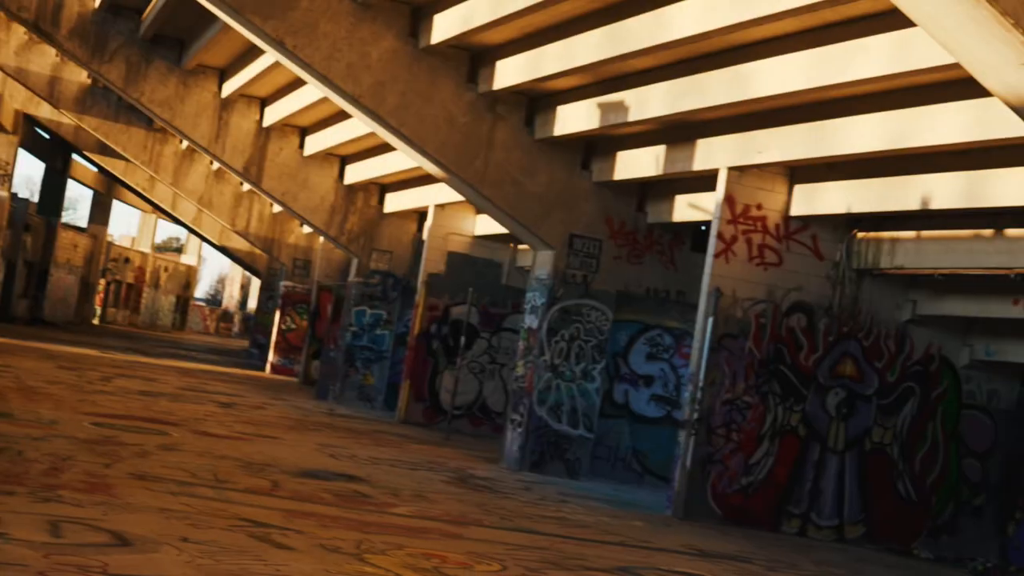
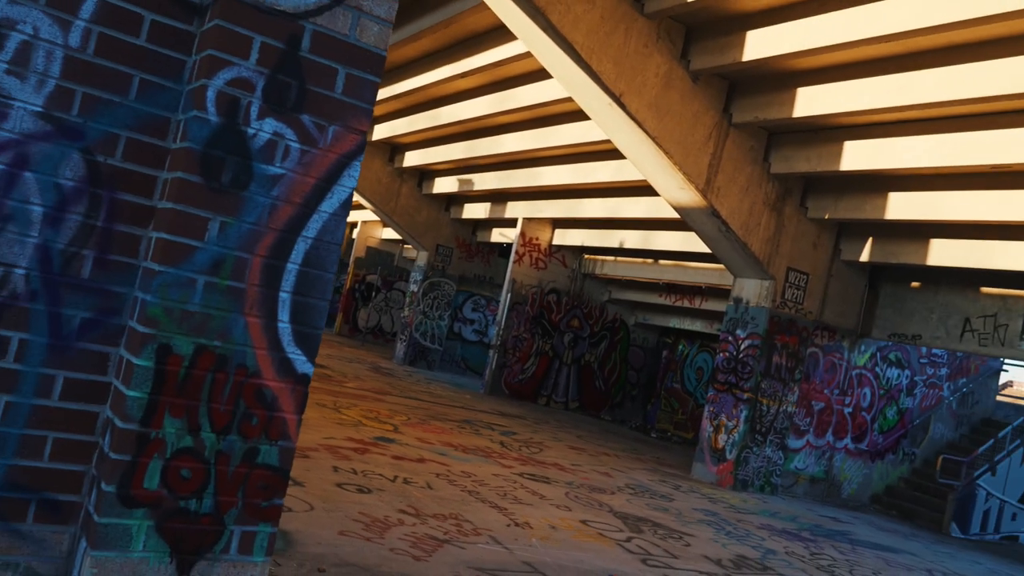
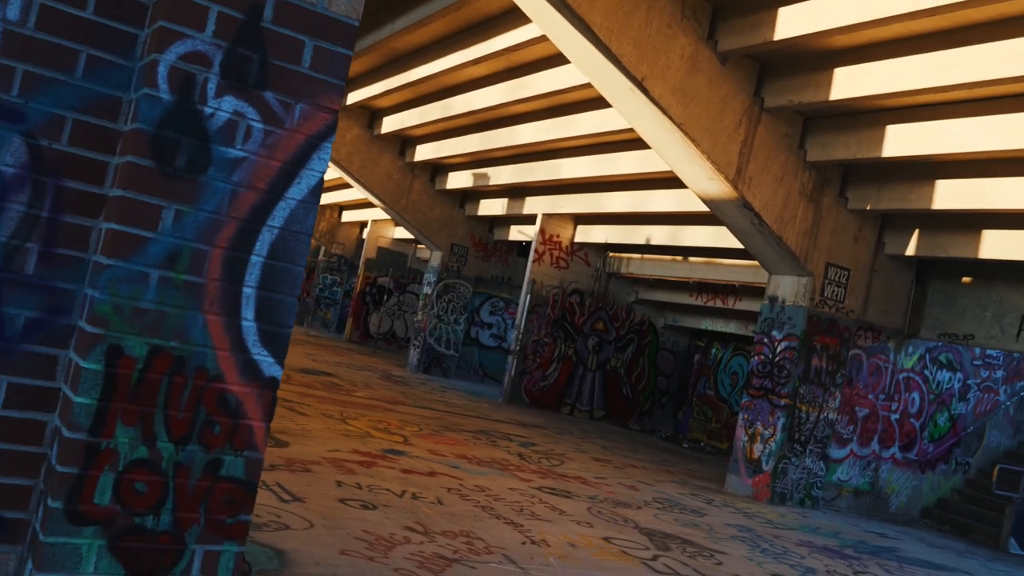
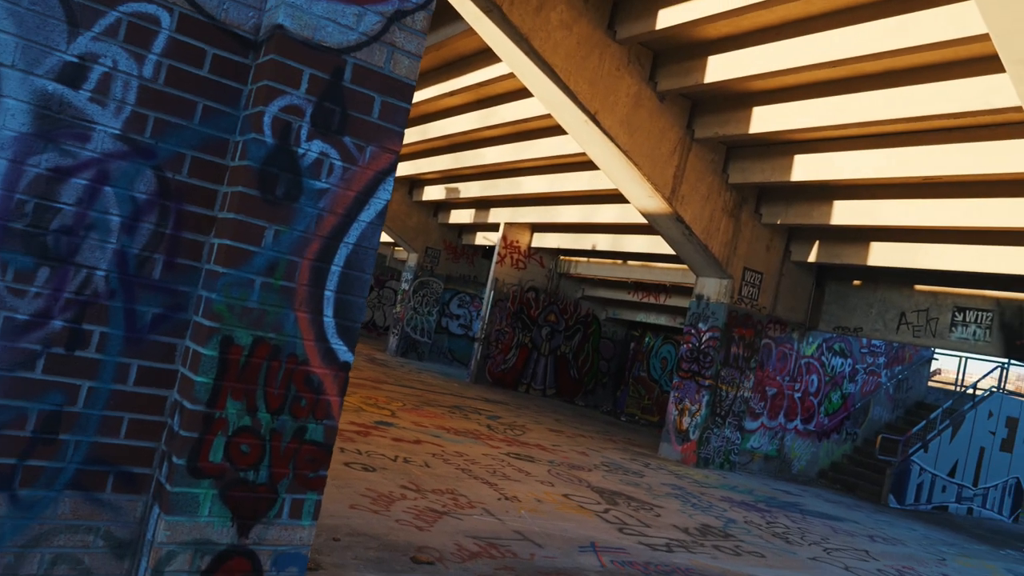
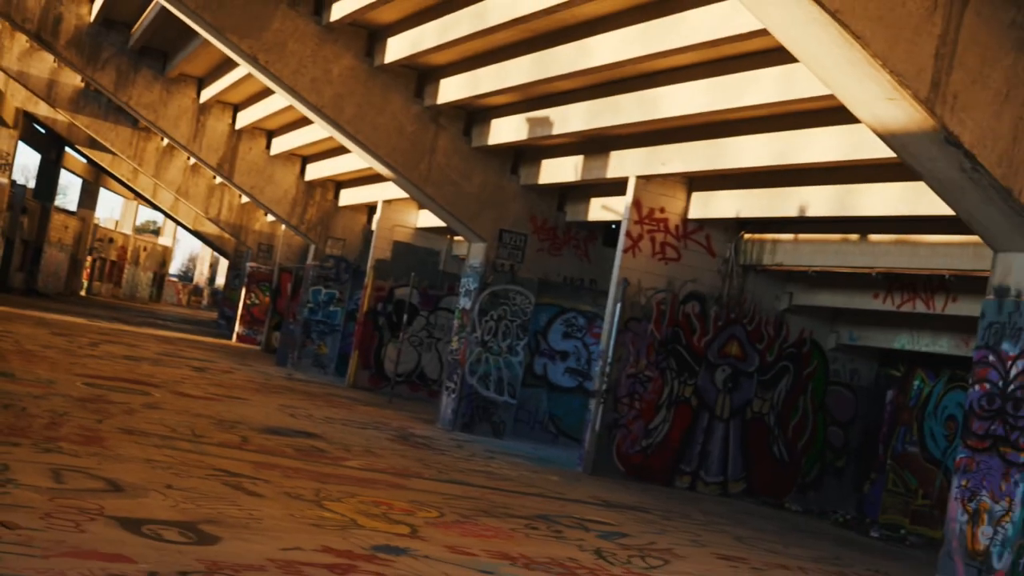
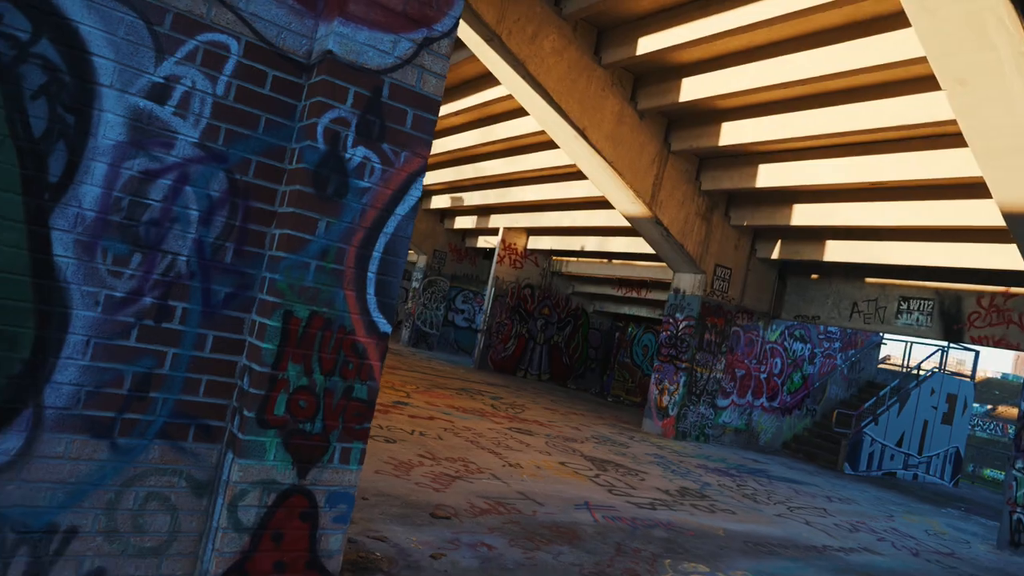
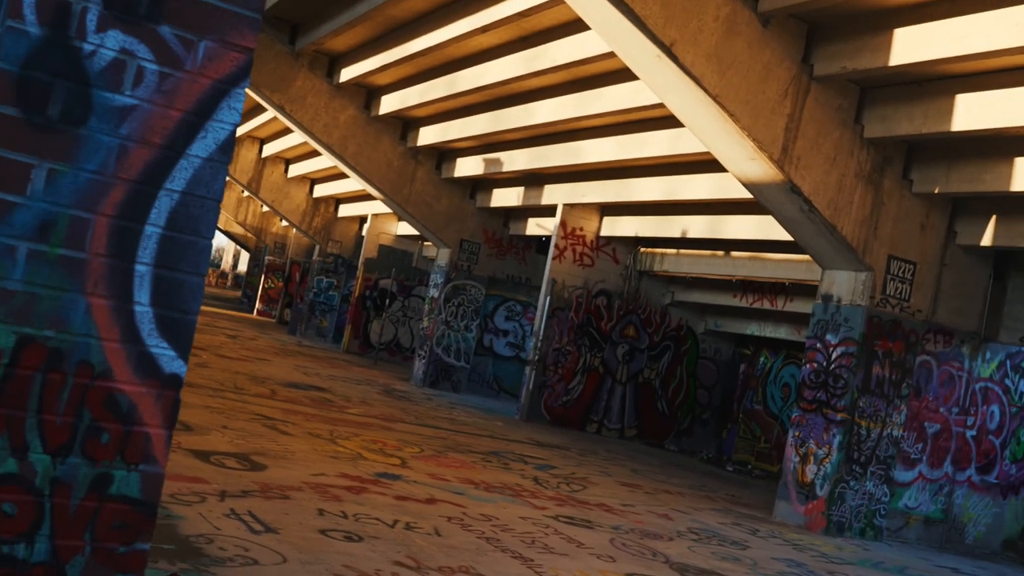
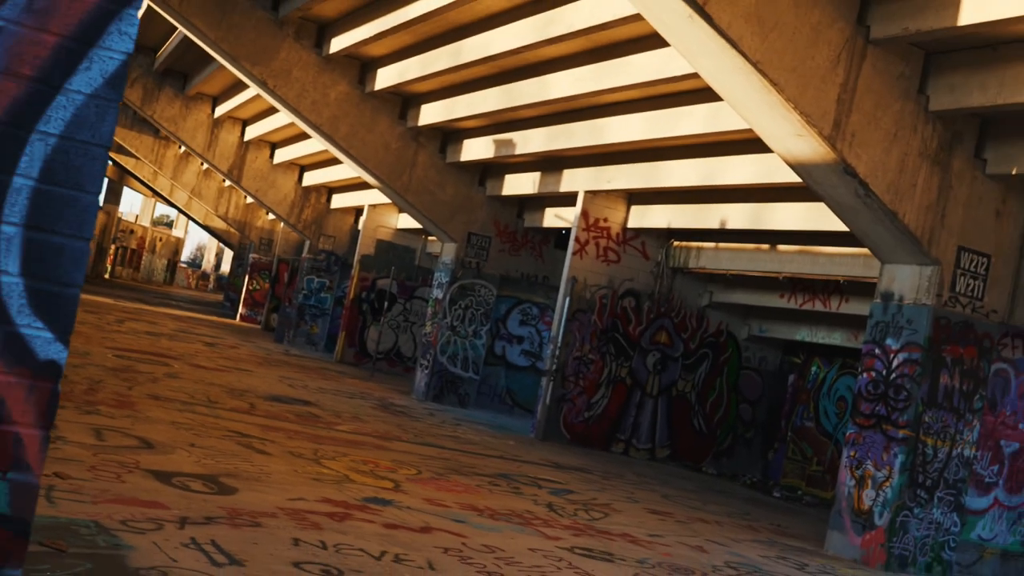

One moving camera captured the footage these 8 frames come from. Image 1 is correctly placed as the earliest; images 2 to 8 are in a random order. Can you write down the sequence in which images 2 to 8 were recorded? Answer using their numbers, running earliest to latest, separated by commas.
5, 8, 7, 3, 2, 4, 6
